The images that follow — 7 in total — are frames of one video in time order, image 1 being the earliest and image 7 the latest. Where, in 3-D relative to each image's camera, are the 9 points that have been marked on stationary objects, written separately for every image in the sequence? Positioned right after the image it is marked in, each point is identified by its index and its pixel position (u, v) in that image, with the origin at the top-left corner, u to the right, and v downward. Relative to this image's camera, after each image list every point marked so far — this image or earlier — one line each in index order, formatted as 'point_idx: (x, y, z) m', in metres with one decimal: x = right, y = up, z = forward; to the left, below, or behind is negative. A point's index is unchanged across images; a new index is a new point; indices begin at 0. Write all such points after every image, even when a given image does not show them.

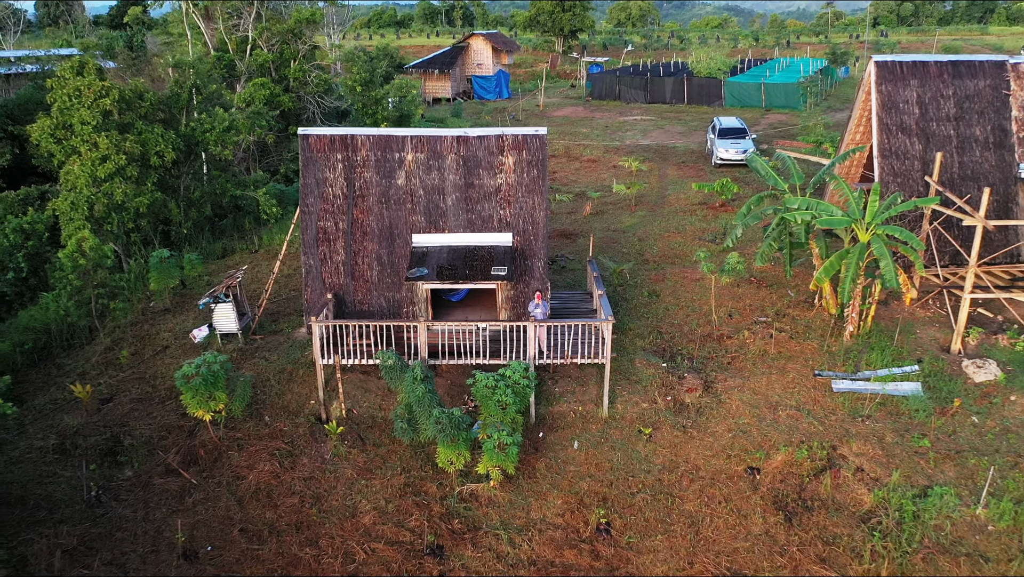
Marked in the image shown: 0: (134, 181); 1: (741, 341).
0: (-7.6, +2.1, +12.5) m
1: (+3.7, -0.8, +10.2) m
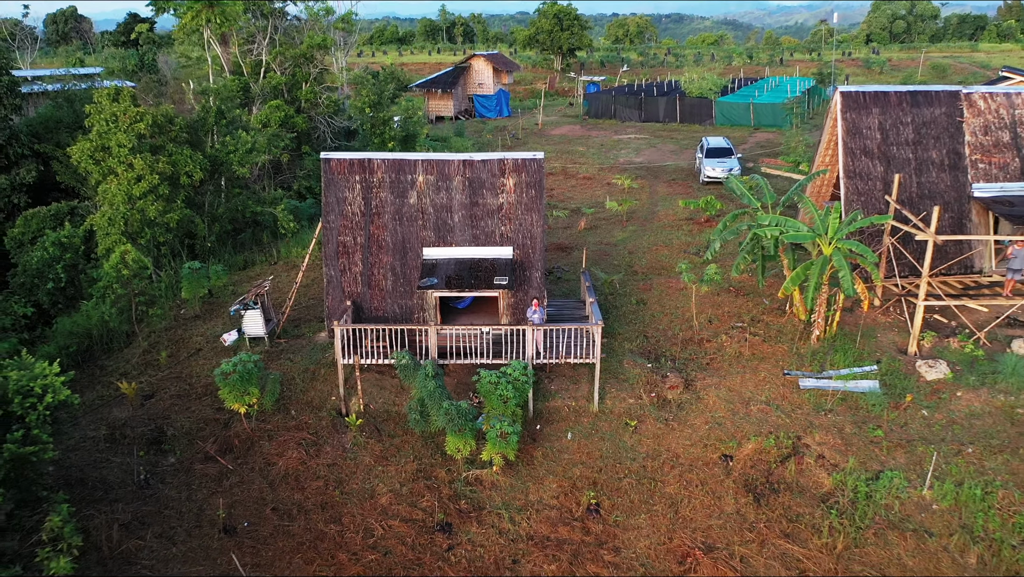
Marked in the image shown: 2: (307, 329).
0: (-7.6, +1.9, +13.6) m
1: (+3.7, -1.0, +11.2) m
2: (-3.9, -0.8, +11.7) m
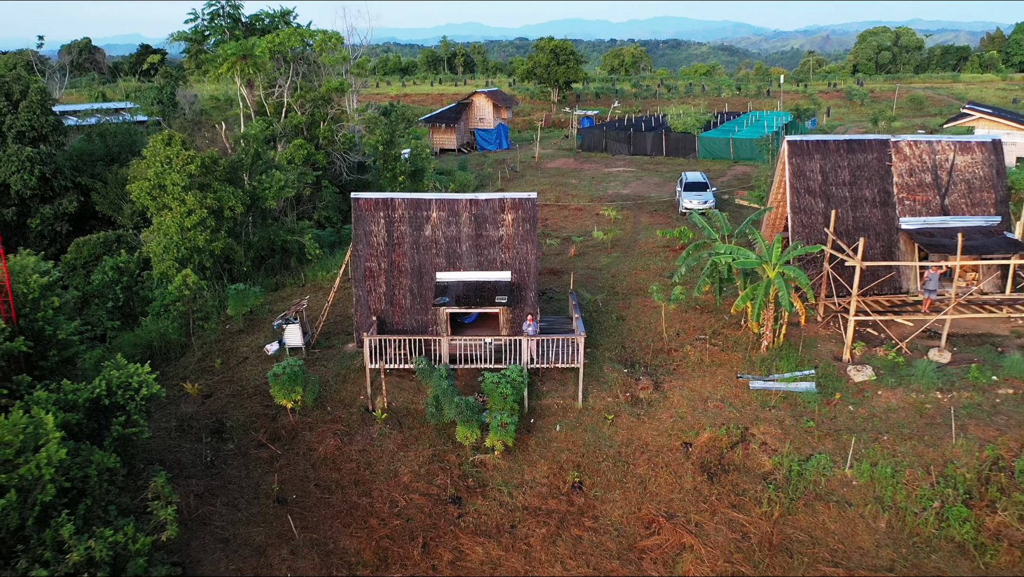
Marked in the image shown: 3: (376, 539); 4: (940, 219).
0: (-7.6, +1.5, +15.7) m
1: (+3.7, -1.4, +13.2) m
2: (-3.9, -1.2, +13.7) m
3: (-2.1, -3.8, +9.5) m
4: (+9.3, +1.5, +13.5) m
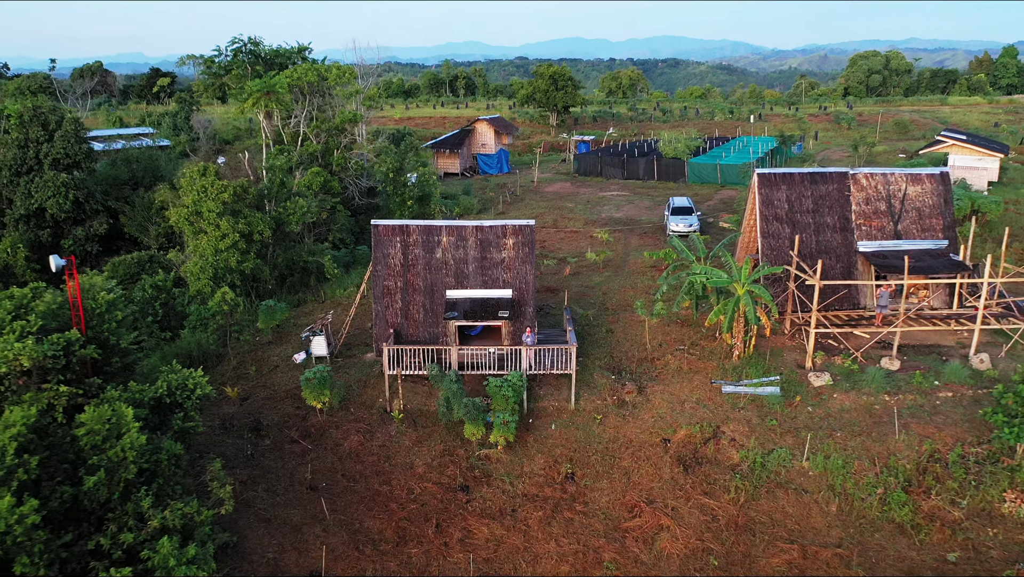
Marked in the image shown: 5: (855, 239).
0: (-7.6, +1.0, +17.4) m
1: (+3.7, -1.7, +14.8) m
2: (-3.9, -1.5, +15.3) m
3: (-2.1, -4.1, +11.1) m
4: (+9.3, +1.1, +15.2) m
5: (+8.5, +1.2, +15.3) m
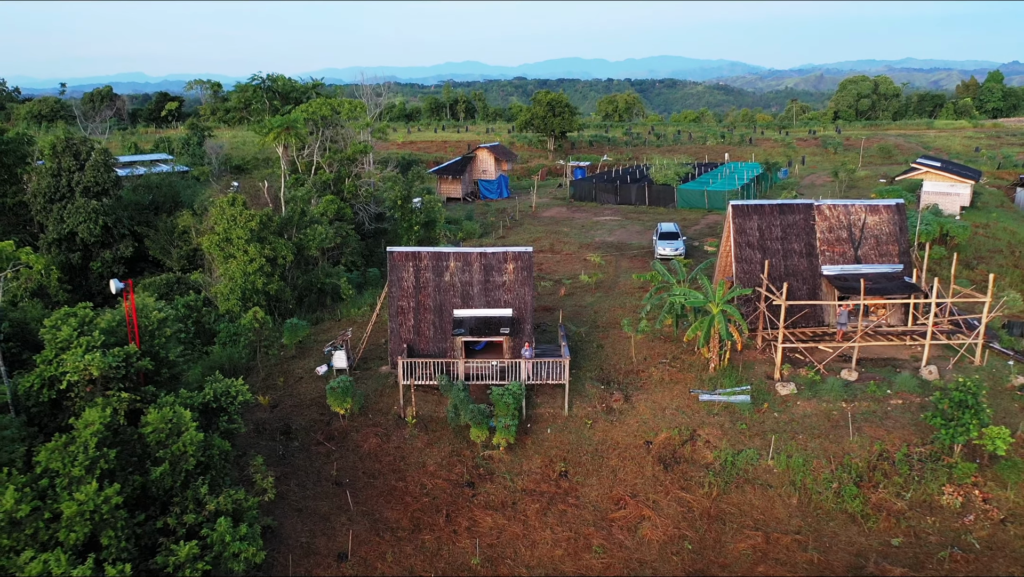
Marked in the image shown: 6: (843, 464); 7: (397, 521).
0: (-7.6, +0.4, +19.1) m
1: (+3.7, -2.3, +16.5) m
2: (-3.9, -2.1, +17.0) m
3: (-2.1, -4.5, +12.7) m
4: (+9.4, +0.6, +17.0) m
5: (+8.5, +0.7, +17.1) m
6: (+7.2, -3.8, +13.4) m
7: (-2.3, -4.7, +12.5) m
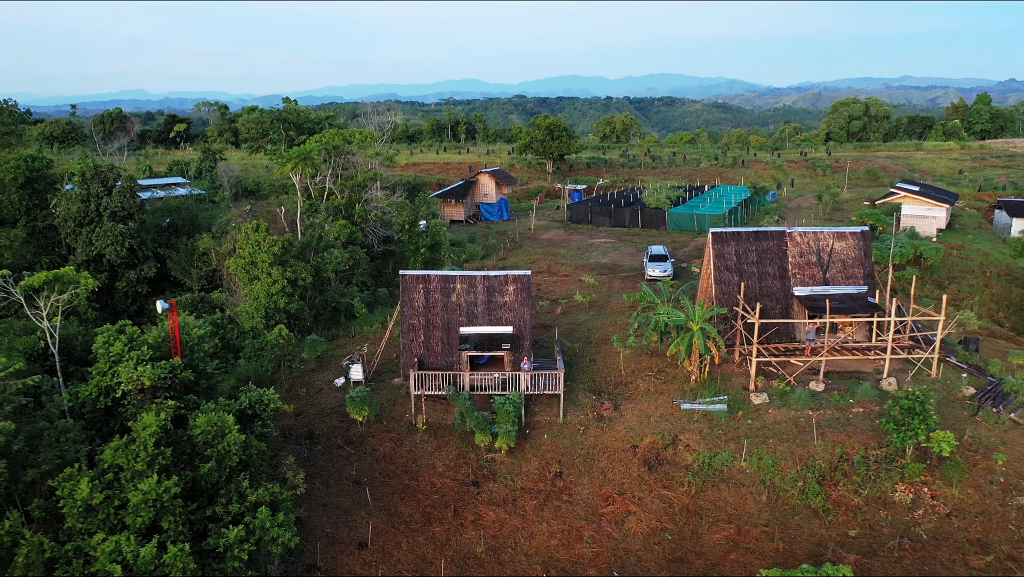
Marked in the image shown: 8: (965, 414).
0: (-7.6, -0.2, +20.8) m
1: (+3.7, -2.8, +18.2) m
2: (-3.9, -2.7, +18.7) m
3: (-2.1, -5.0, +14.3) m
4: (+9.4, 0.0, +18.8) m
5: (+8.5, +0.1, +18.9) m
6: (+7.2, -4.3, +15.1) m
7: (-2.3, -5.1, +14.1) m
8: (+12.0, -3.3, +16.4) m
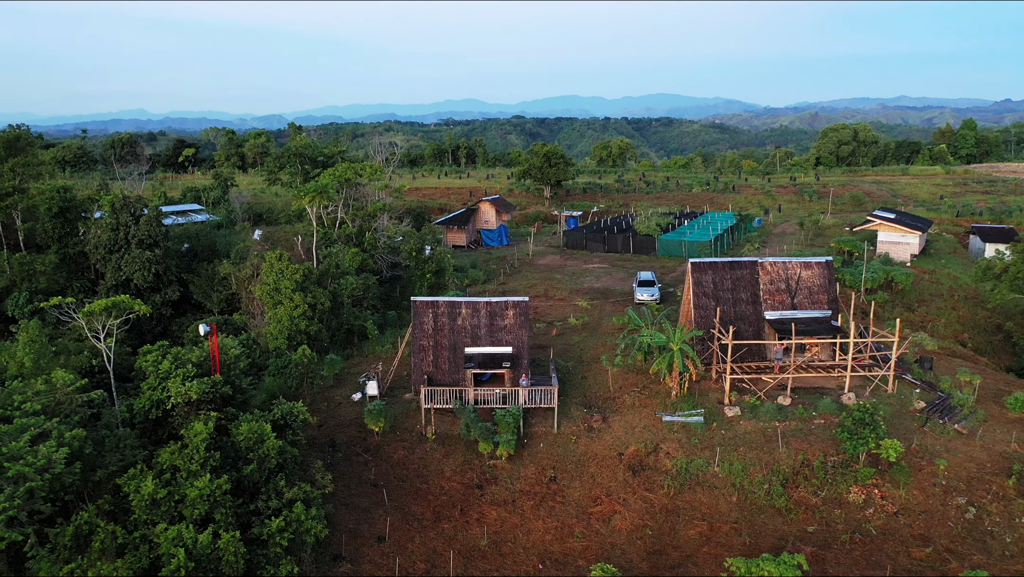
0: (-7.6, -1.1, +22.9) m
1: (+3.7, -3.6, +20.2) m
2: (-3.9, -3.5, +20.7) m
3: (-2.1, -5.7, +16.2) m
4: (+9.3, -0.8, +20.9) m
5: (+8.5, -0.7, +21.0) m
6: (+7.2, -5.0, +17.1) m
7: (-2.3, -5.8, +16.0) m
8: (+12.0, -4.1, +18.4) m
